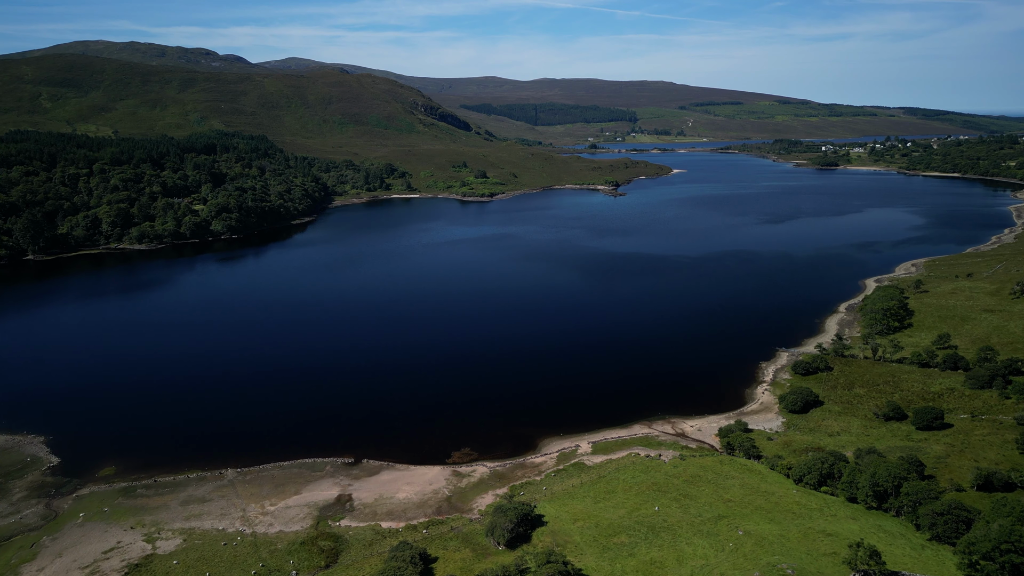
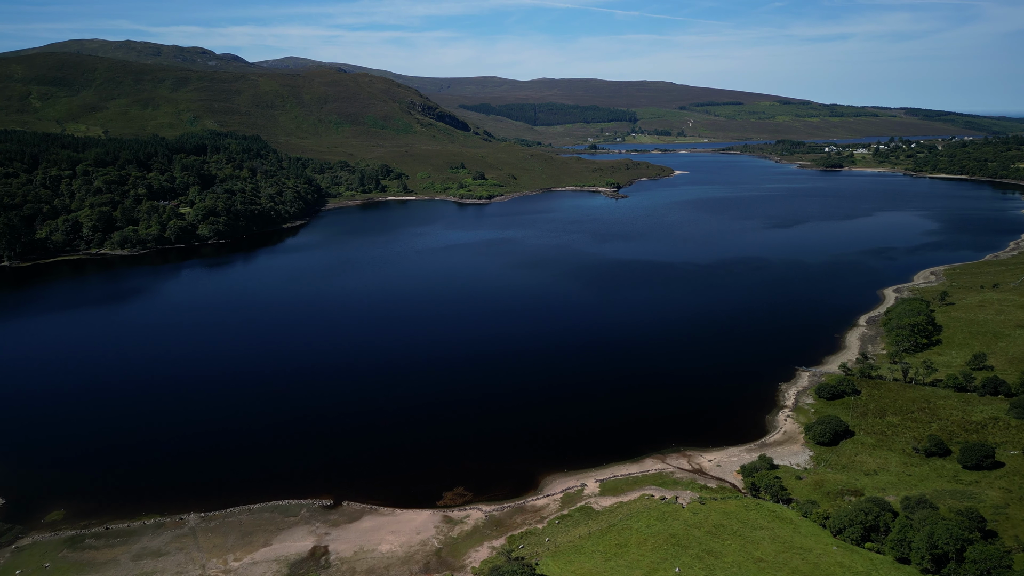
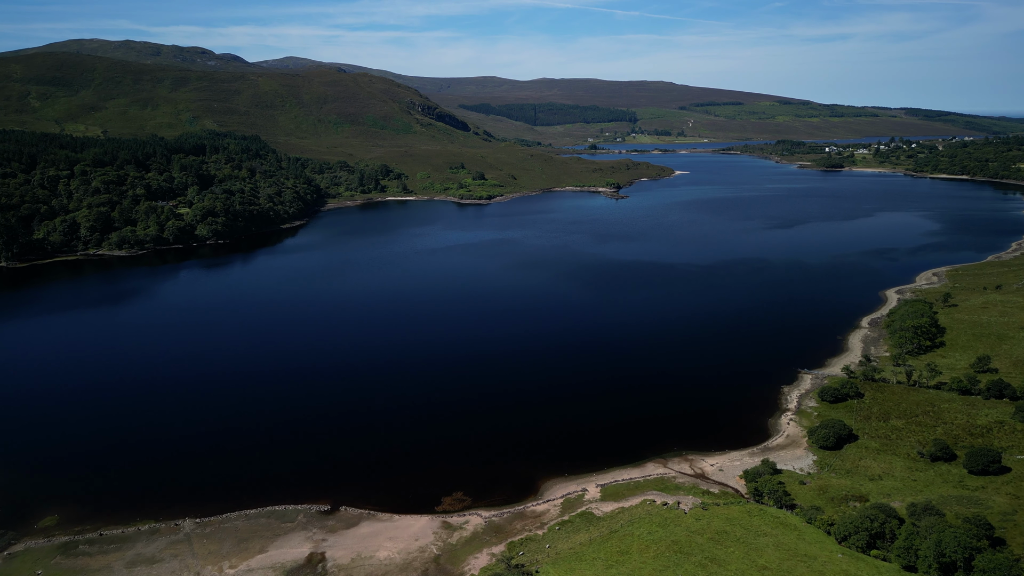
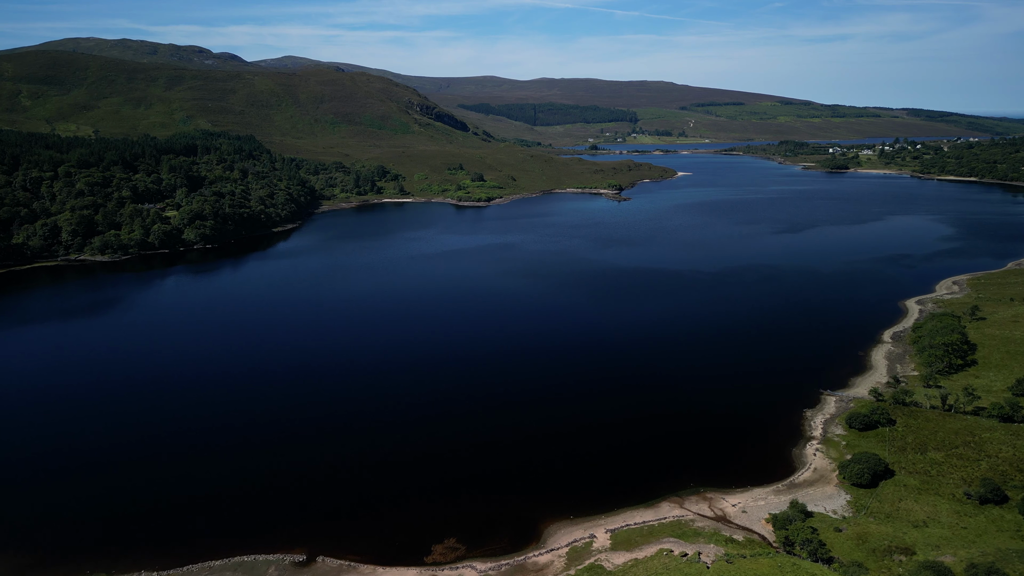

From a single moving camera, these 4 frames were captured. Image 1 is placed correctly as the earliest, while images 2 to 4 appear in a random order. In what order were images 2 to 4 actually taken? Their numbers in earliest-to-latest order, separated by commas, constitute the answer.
2, 3, 4
